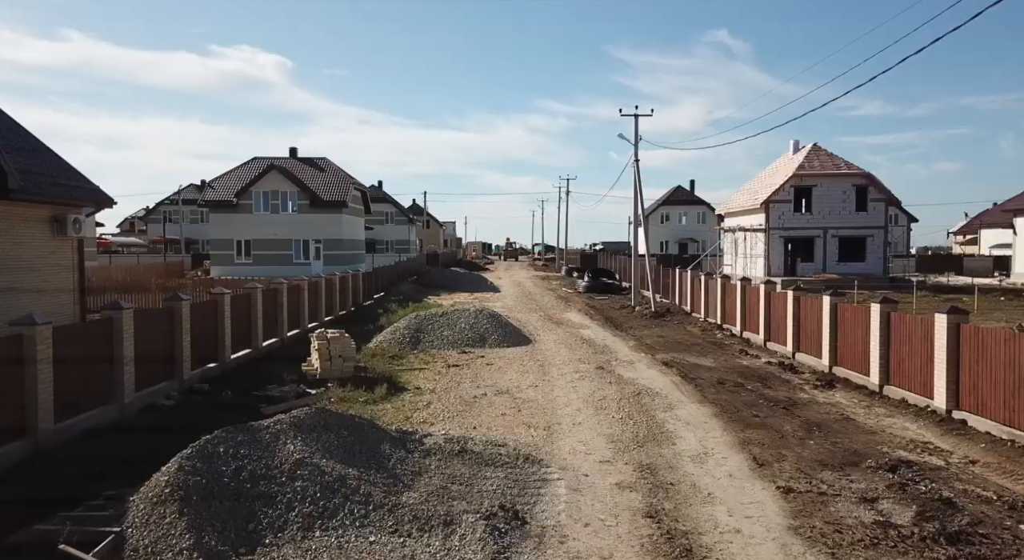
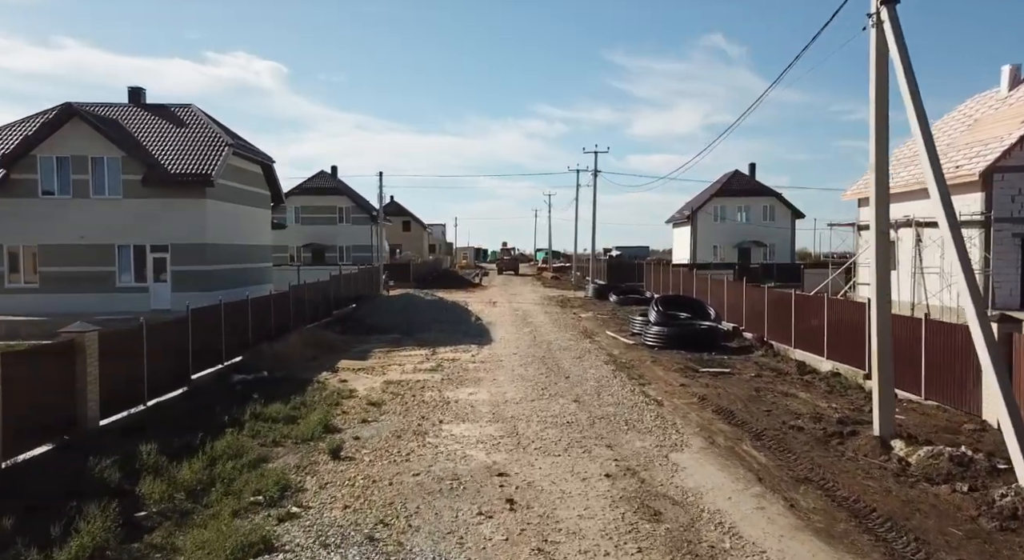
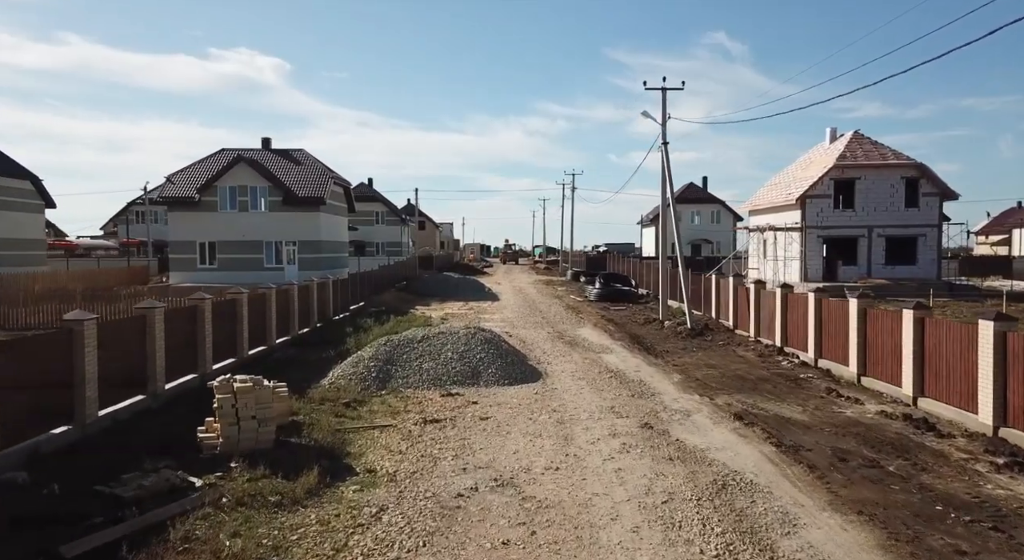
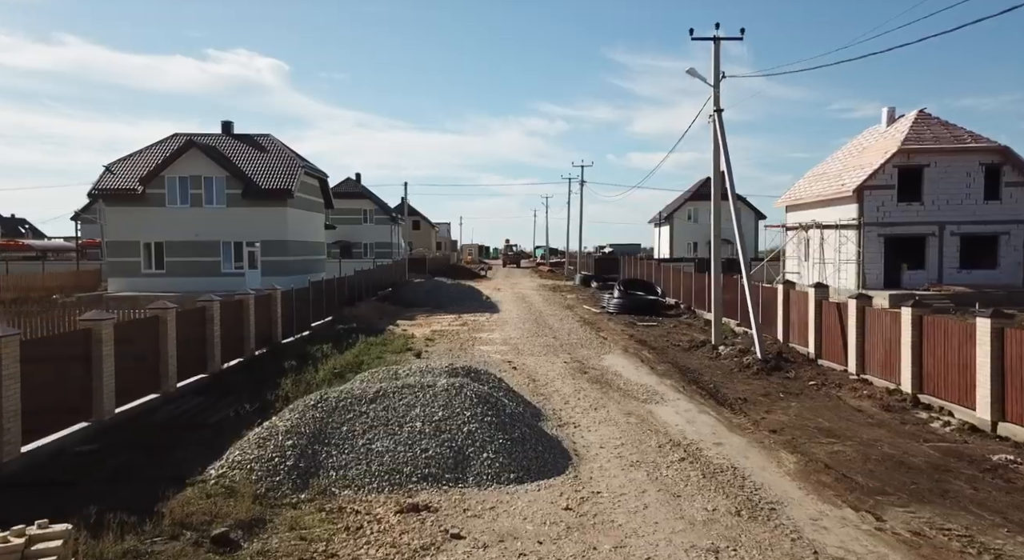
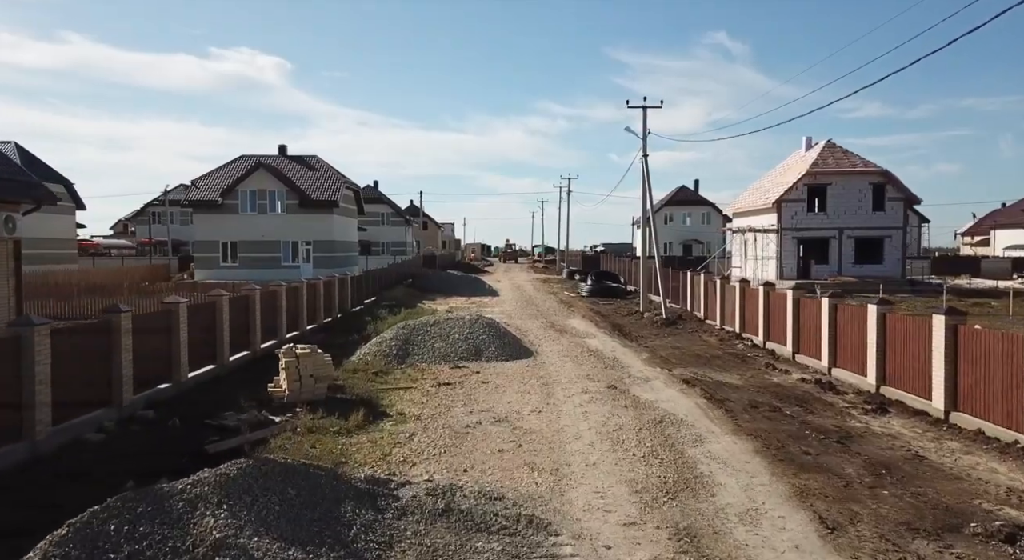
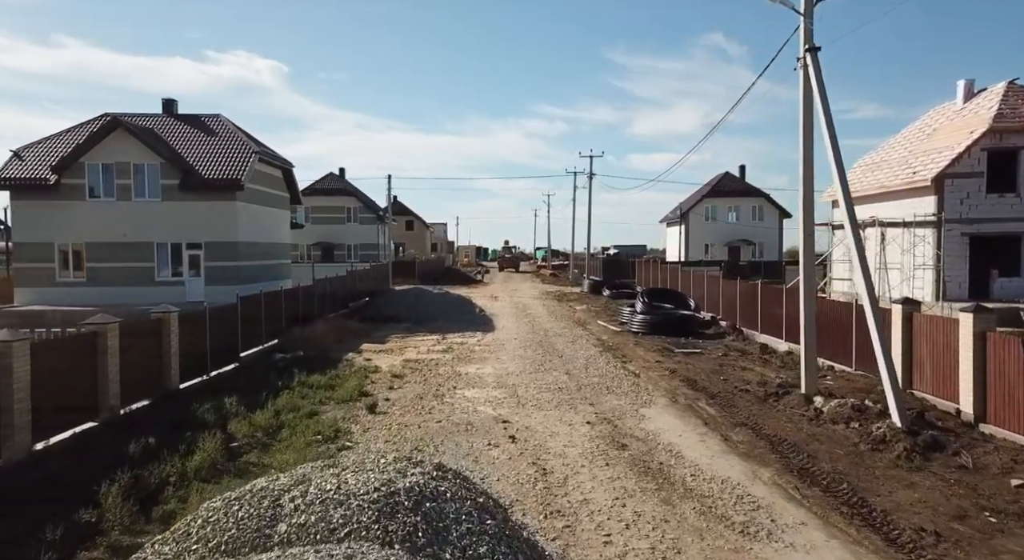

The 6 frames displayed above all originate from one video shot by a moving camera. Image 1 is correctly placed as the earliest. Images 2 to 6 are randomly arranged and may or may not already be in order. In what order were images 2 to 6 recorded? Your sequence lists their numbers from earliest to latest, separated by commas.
5, 3, 4, 6, 2
